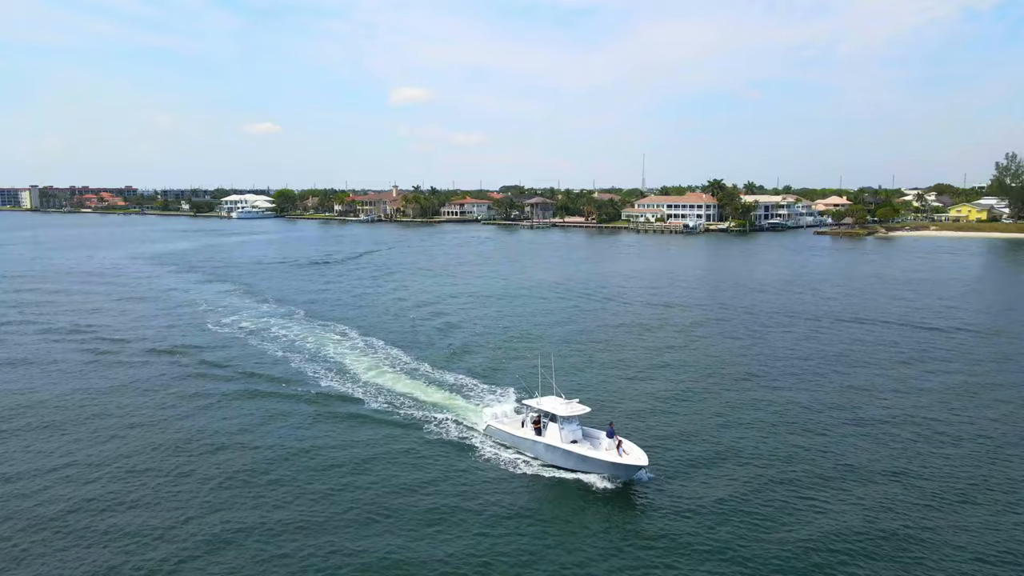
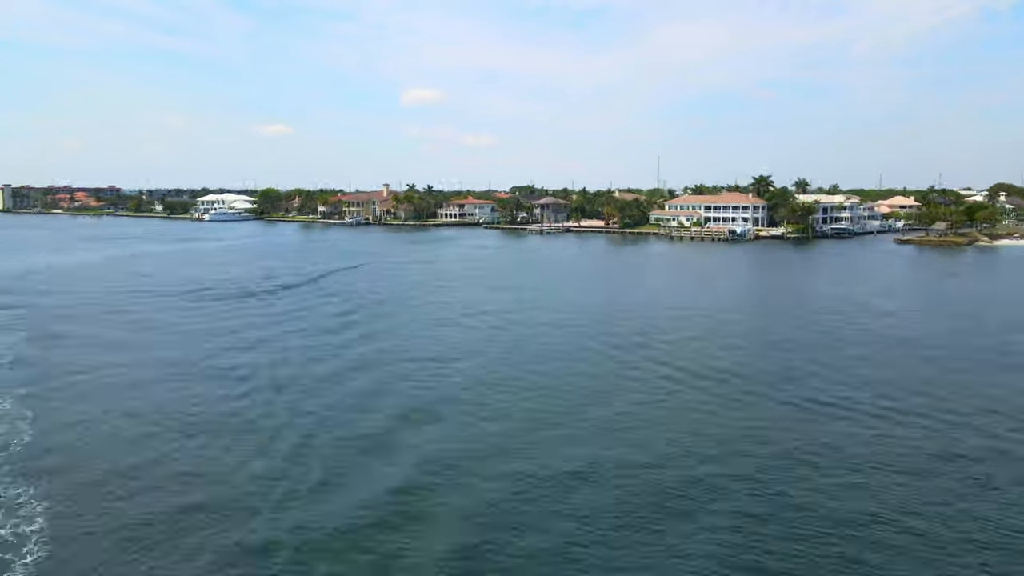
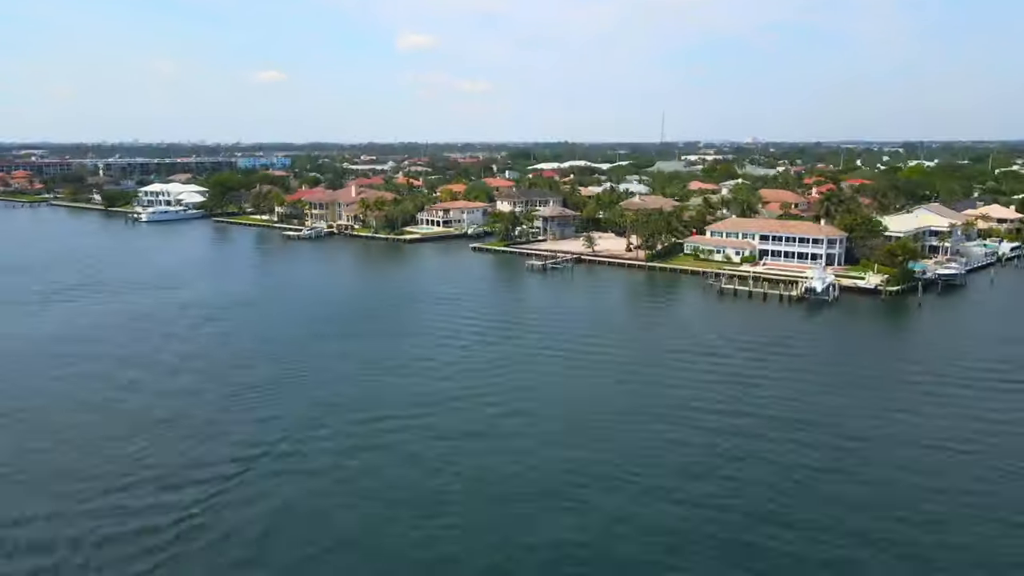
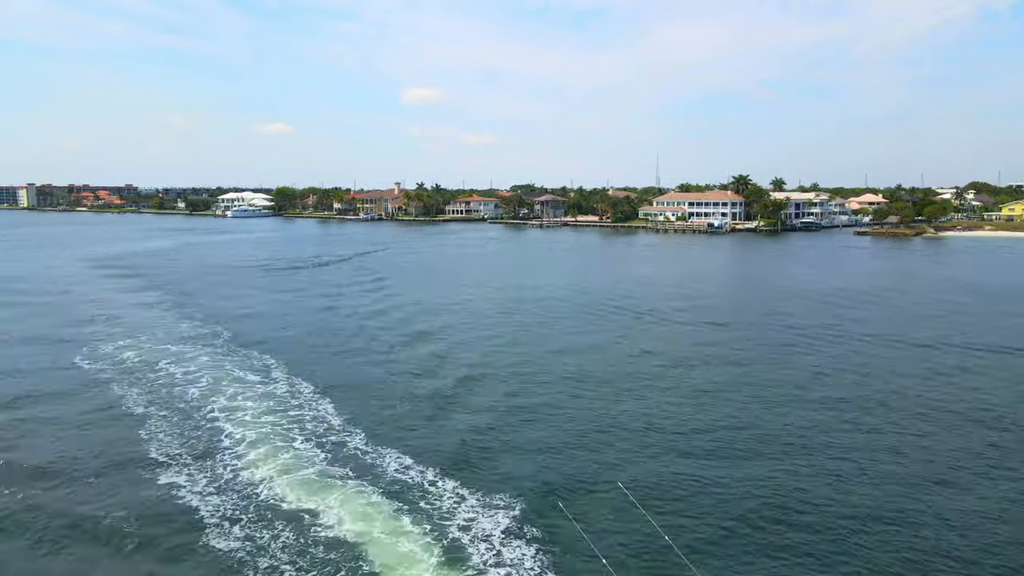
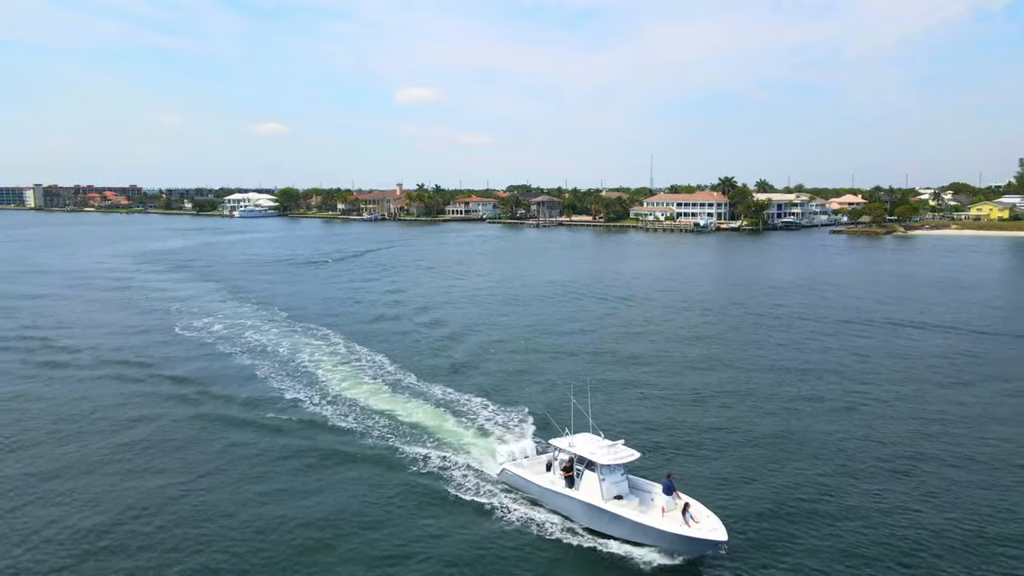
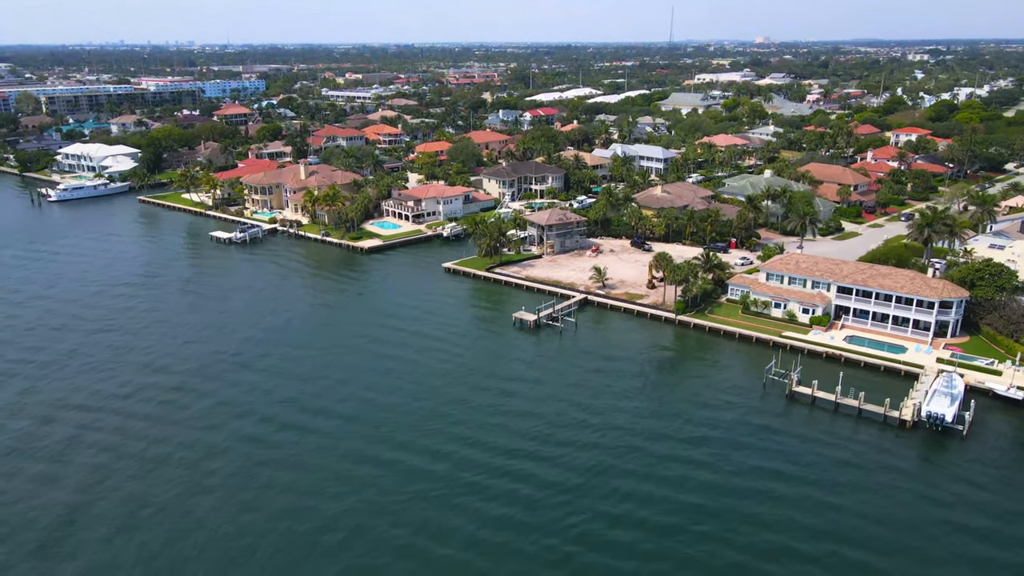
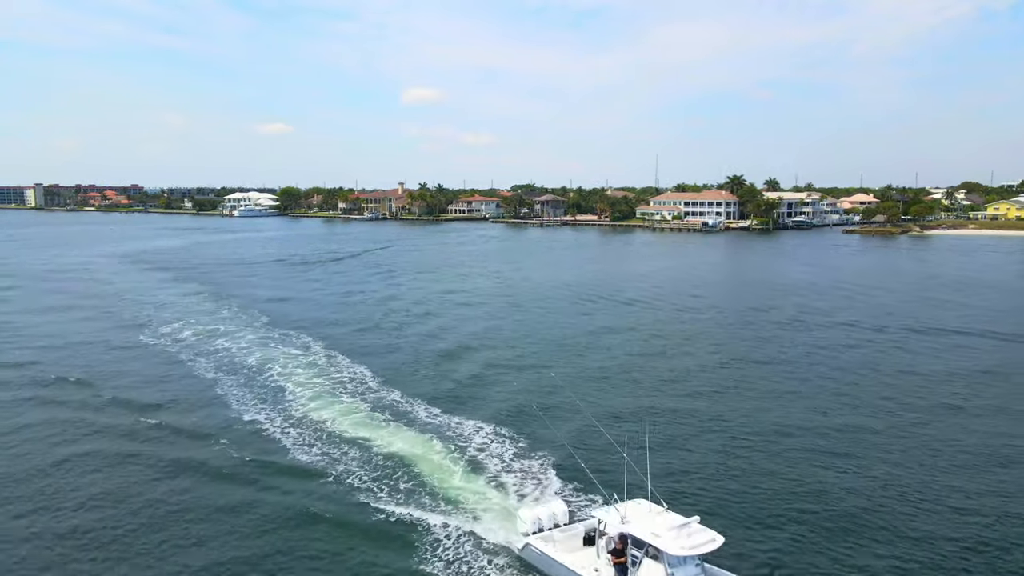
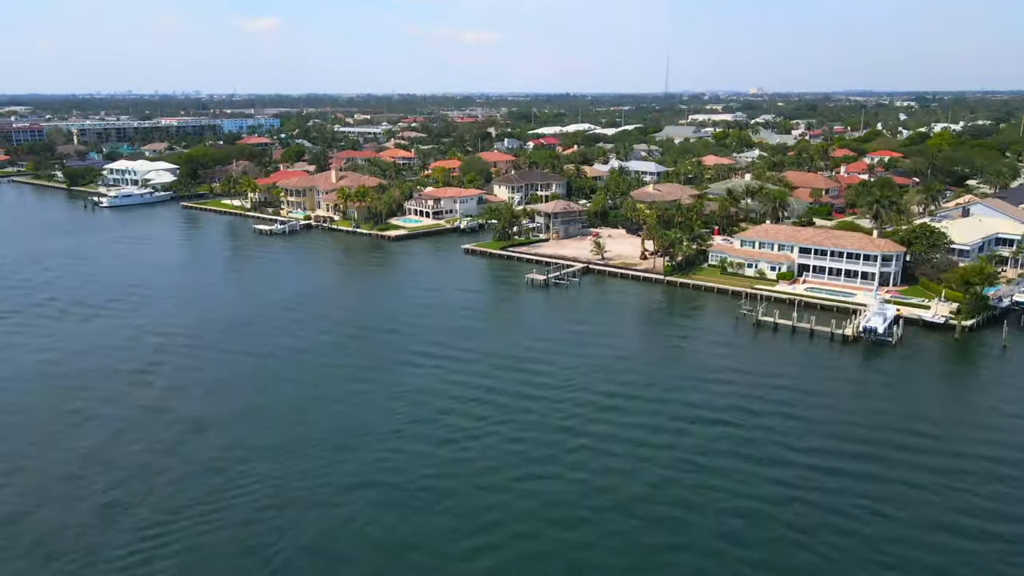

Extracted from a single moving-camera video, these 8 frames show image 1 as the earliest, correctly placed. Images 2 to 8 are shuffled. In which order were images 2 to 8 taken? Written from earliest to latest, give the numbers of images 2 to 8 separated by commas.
5, 7, 4, 2, 3, 8, 6
